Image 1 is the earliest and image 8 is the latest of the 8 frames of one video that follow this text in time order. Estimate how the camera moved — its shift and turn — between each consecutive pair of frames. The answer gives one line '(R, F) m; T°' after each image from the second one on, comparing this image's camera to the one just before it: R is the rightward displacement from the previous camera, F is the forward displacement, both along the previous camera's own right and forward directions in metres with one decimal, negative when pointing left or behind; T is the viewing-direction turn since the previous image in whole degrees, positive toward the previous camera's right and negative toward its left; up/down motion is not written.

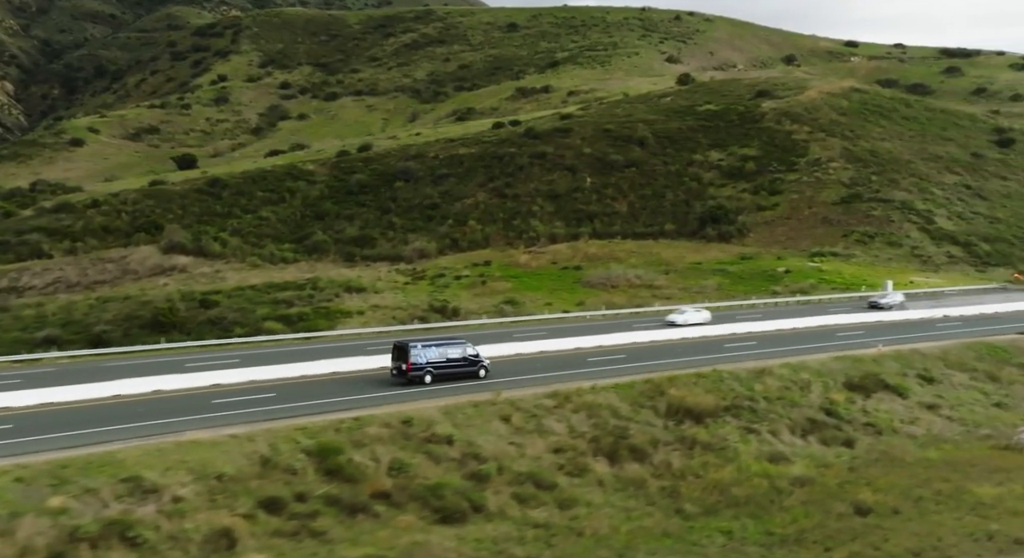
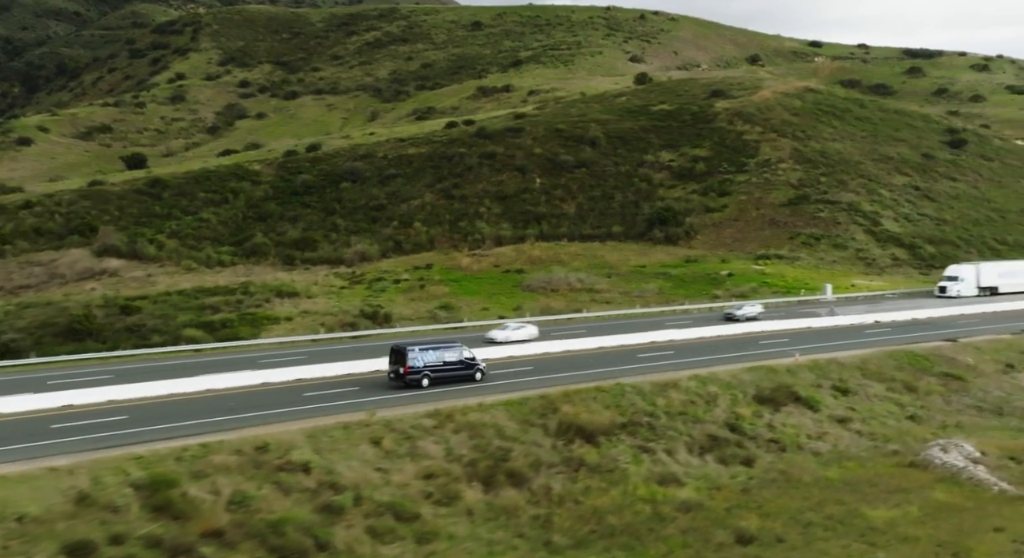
(+1.8, +1.0) m; +2°
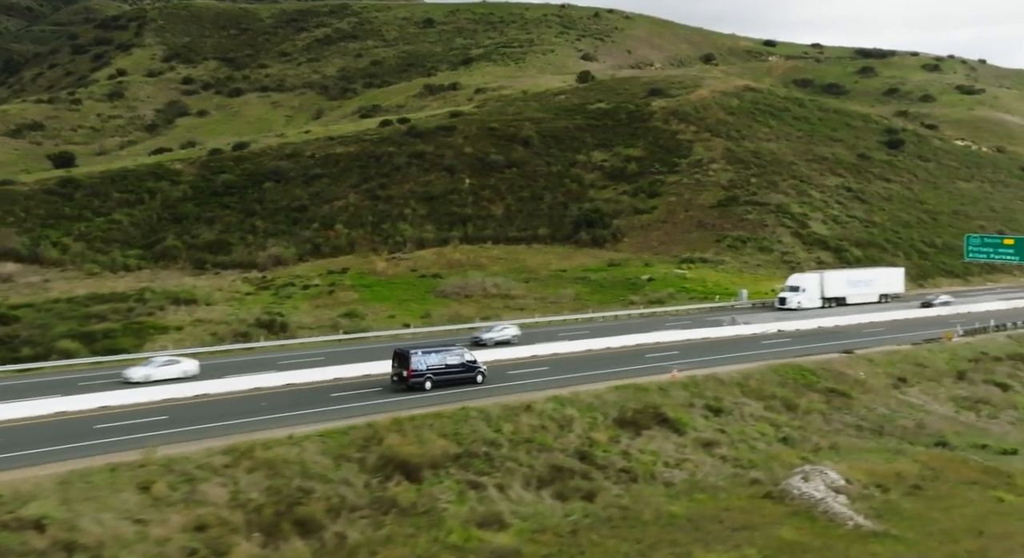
(+2.8, +1.7) m; +2°
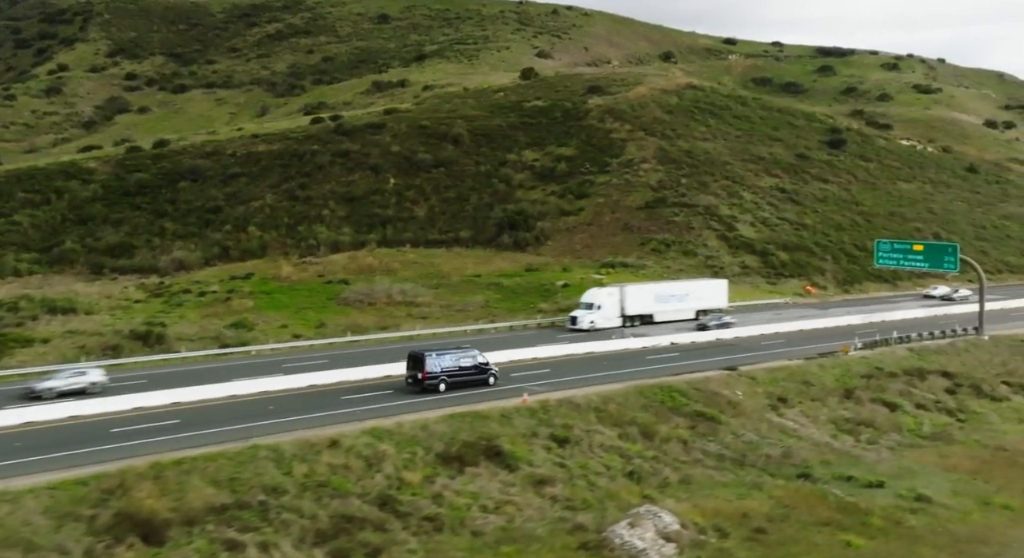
(+3.3, +2.3) m; +2°
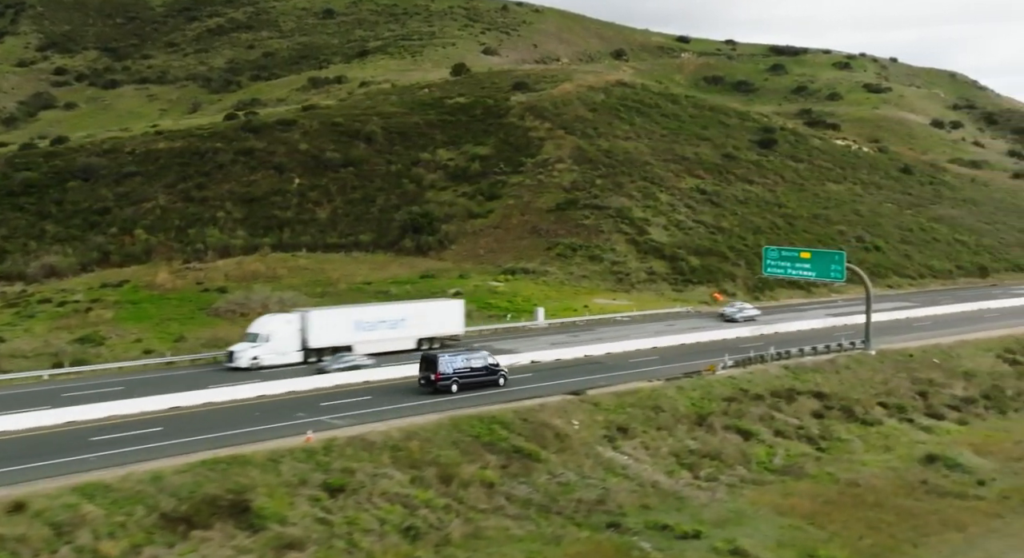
(+3.9, +2.8) m; +2°
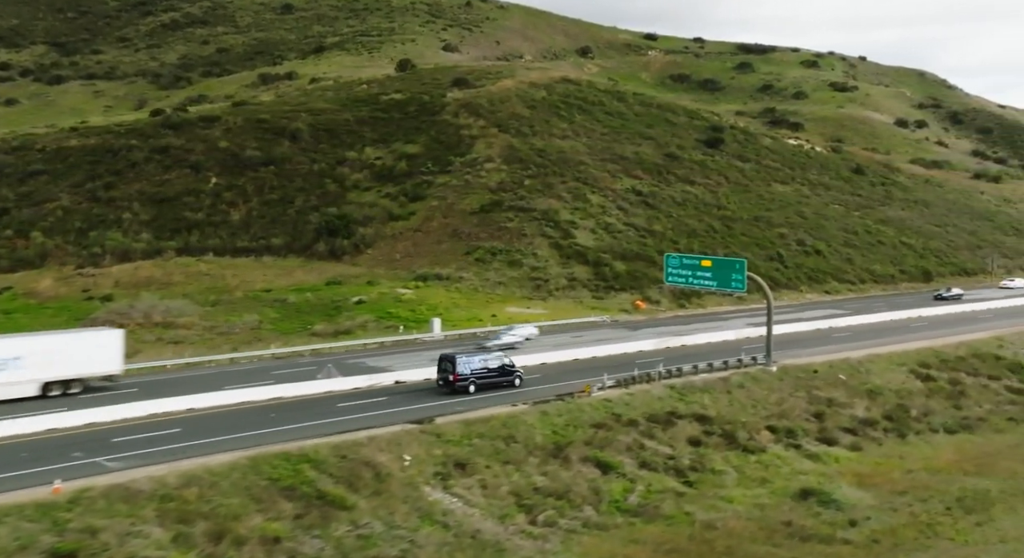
(+3.5, +2.6) m; +2°
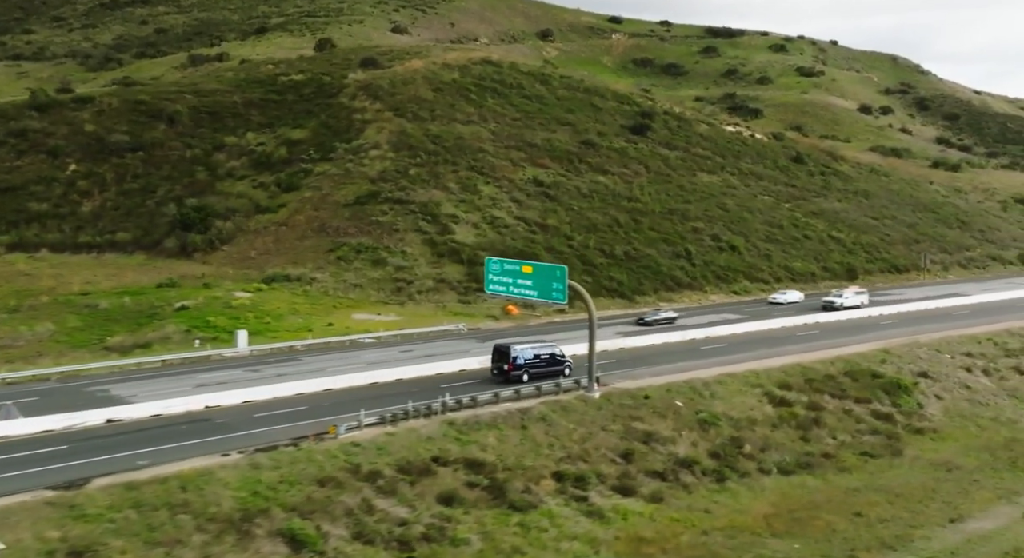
(+6.2, +4.9) m; +2°
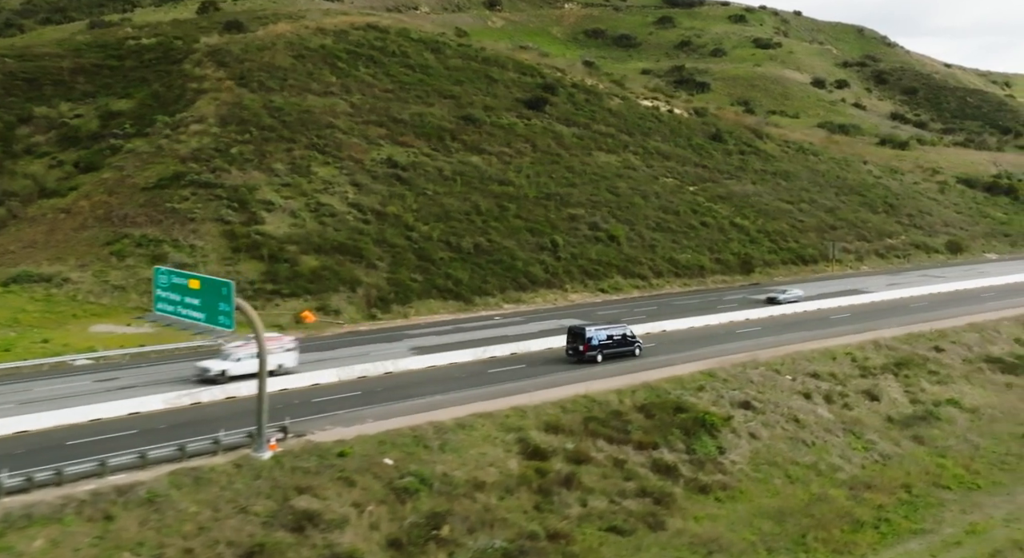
(+8.0, +6.9) m; +2°
